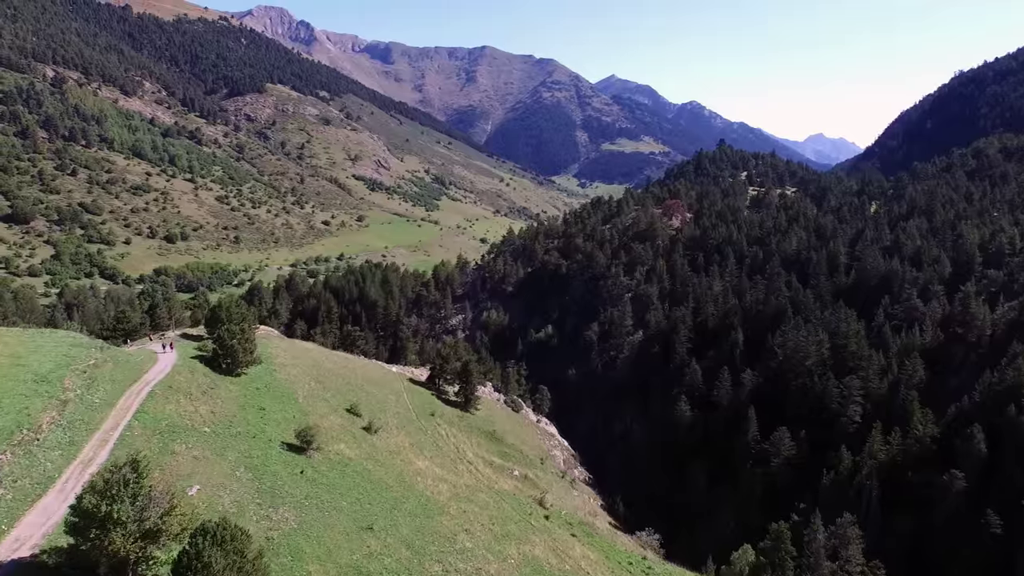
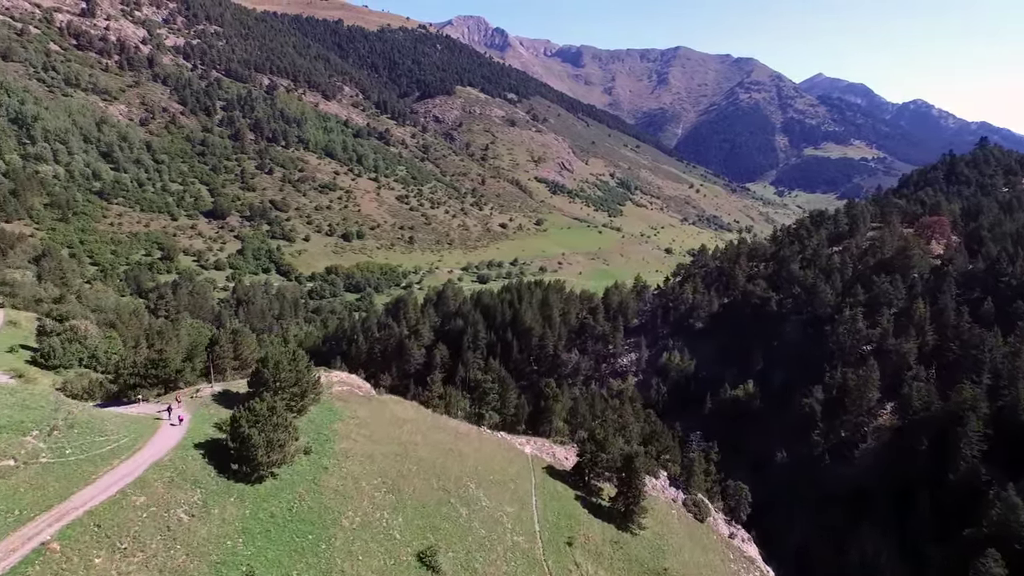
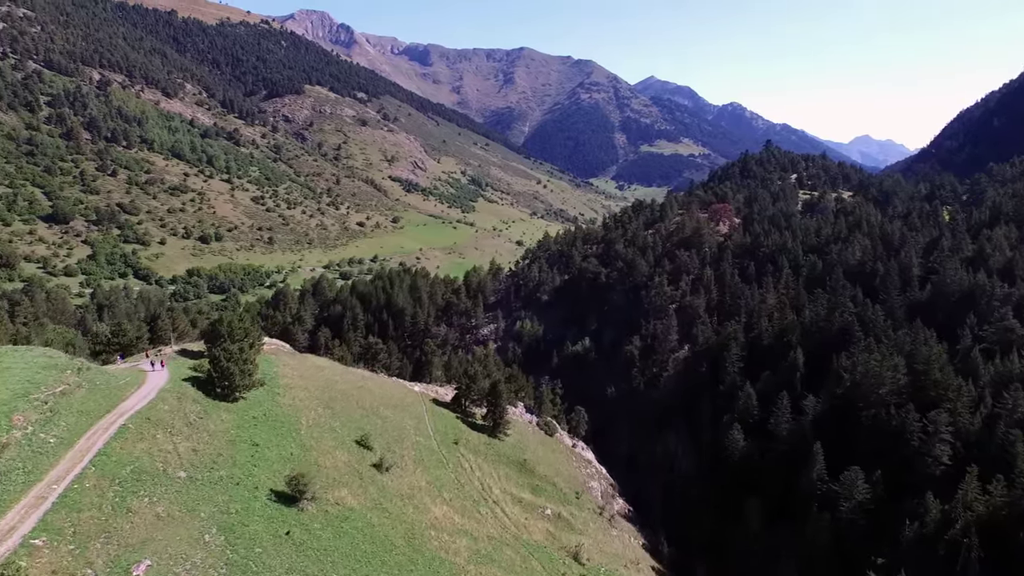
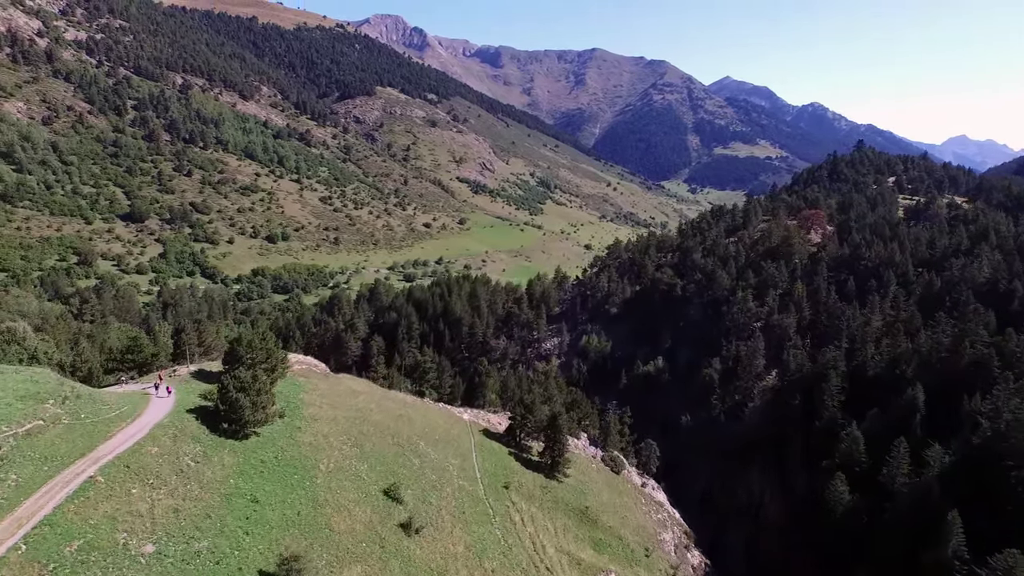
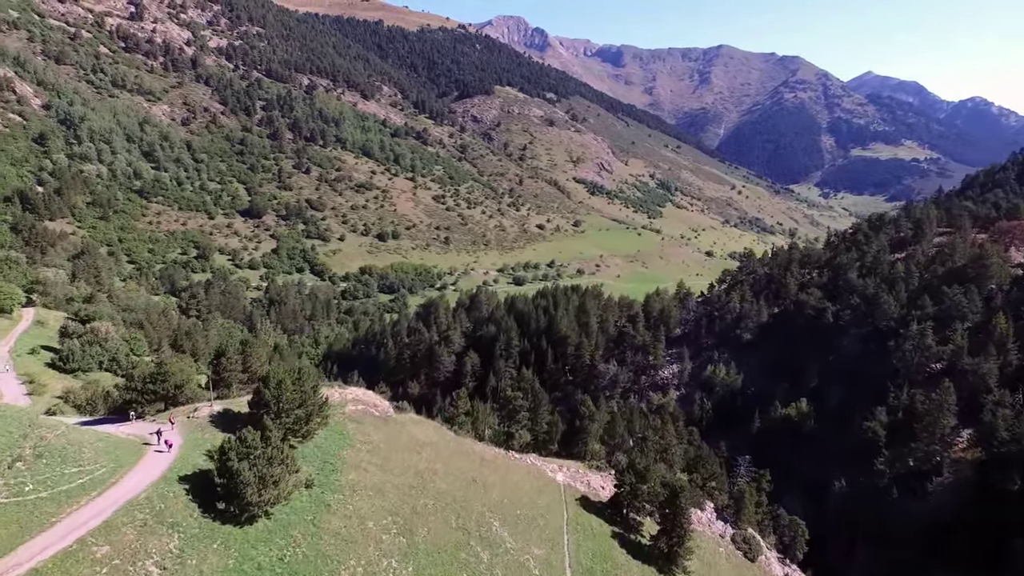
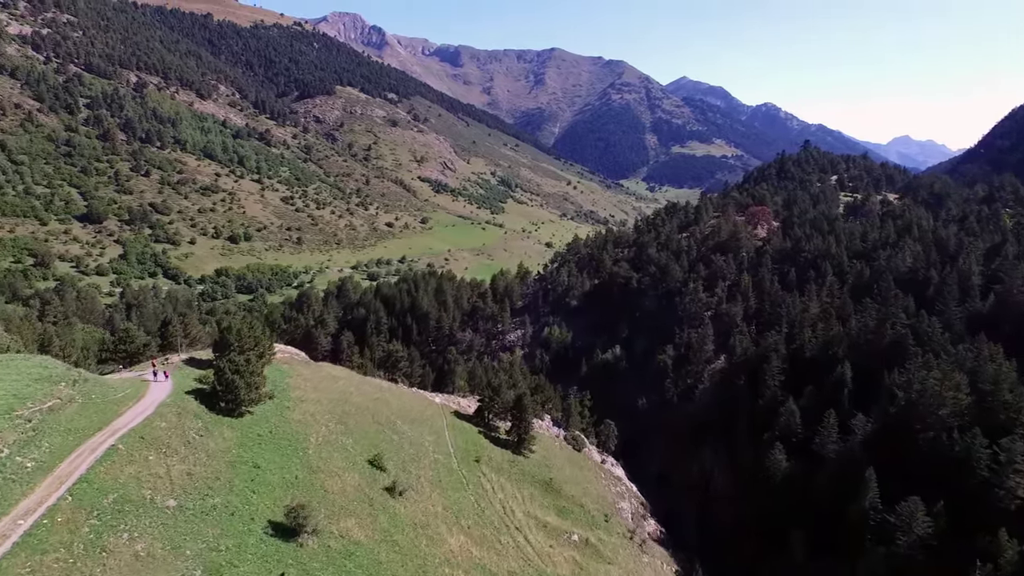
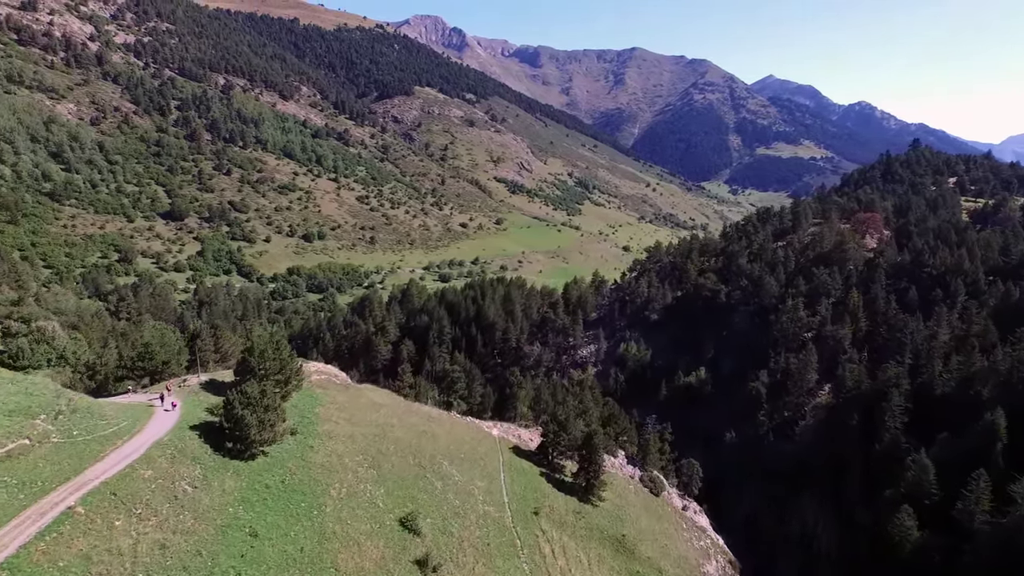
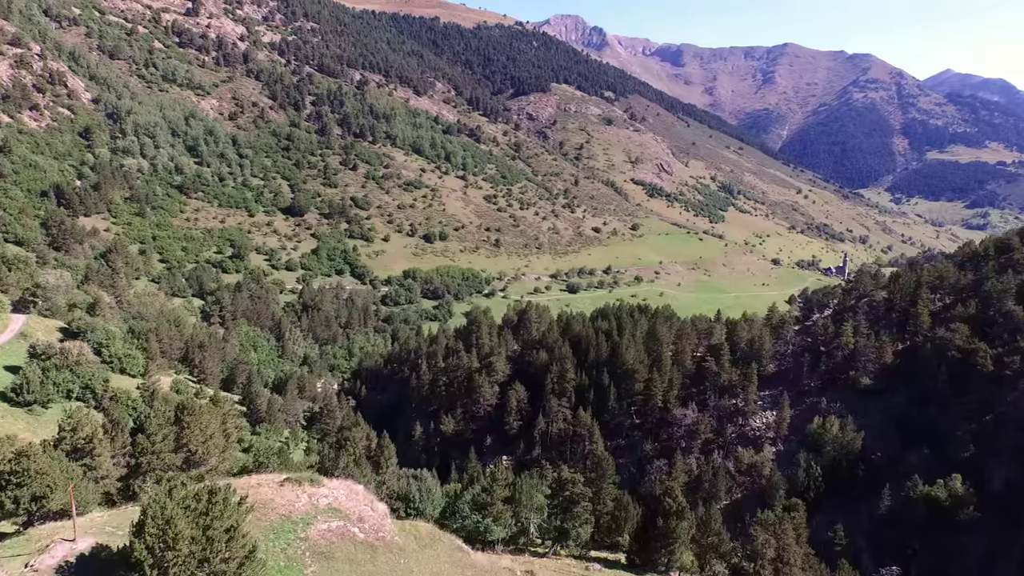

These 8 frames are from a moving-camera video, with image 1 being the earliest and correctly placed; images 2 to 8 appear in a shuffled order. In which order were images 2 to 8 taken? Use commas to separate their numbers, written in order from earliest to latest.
3, 6, 4, 7, 2, 5, 8
